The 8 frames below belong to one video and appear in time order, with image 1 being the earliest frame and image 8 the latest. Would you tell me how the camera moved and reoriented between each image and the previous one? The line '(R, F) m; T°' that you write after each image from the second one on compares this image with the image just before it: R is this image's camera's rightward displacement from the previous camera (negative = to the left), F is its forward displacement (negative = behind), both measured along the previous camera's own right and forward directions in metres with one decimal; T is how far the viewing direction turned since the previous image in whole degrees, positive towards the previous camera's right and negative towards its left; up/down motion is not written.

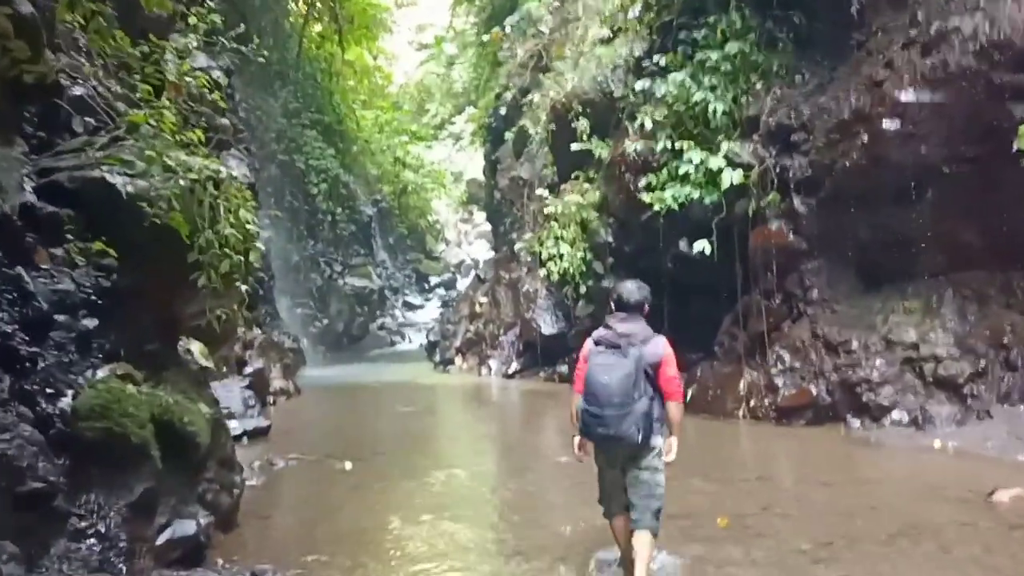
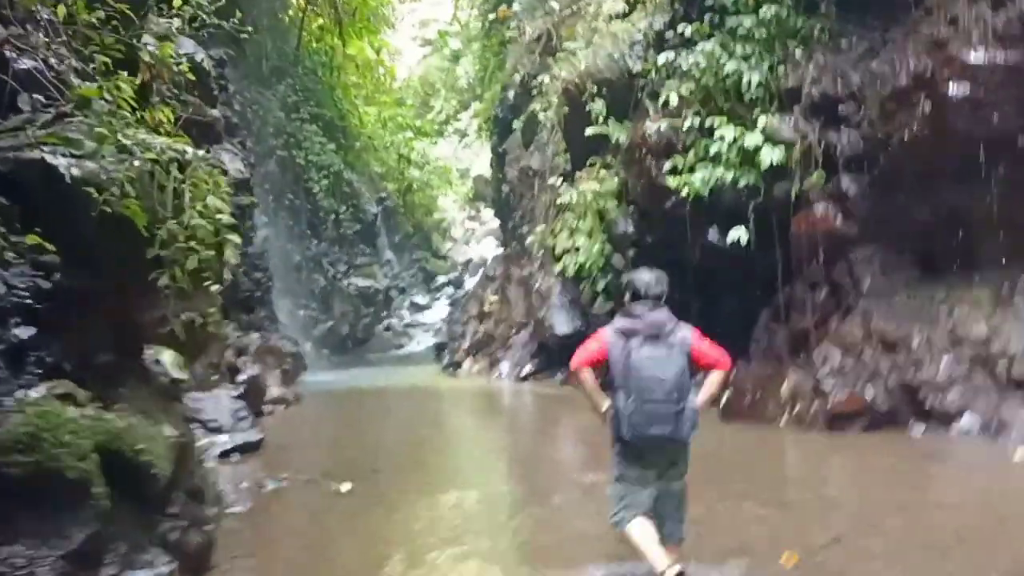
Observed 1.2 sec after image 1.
(-0.1, +1.0) m; 0°
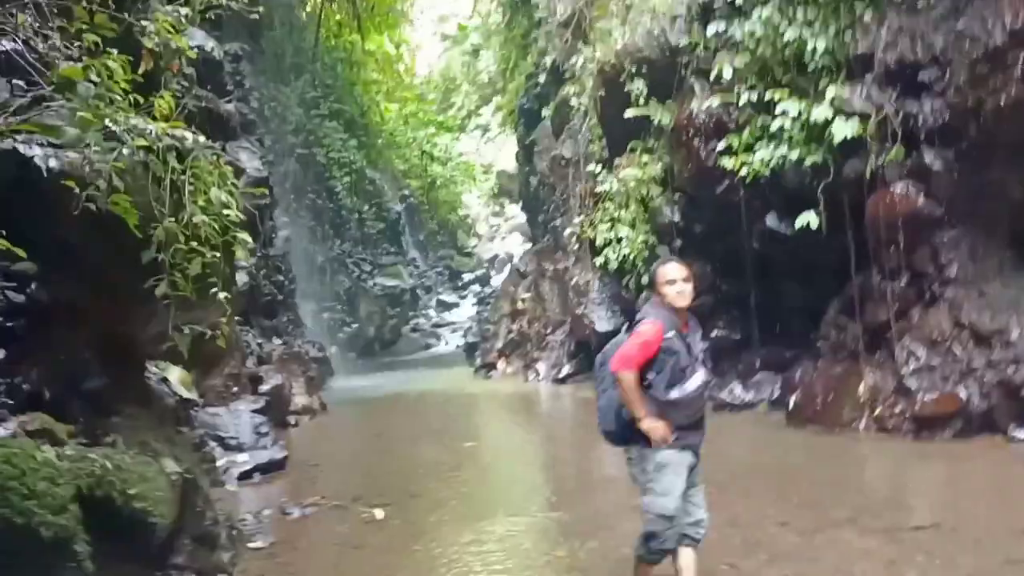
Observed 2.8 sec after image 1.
(-0.1, +0.8) m; -1°
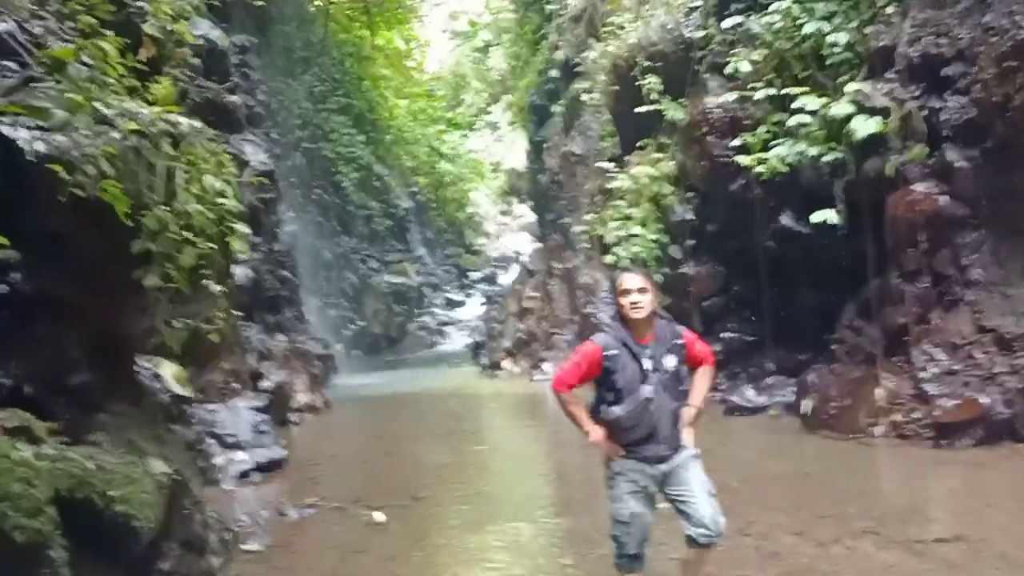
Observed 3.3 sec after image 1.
(0.0, +0.2) m; 0°
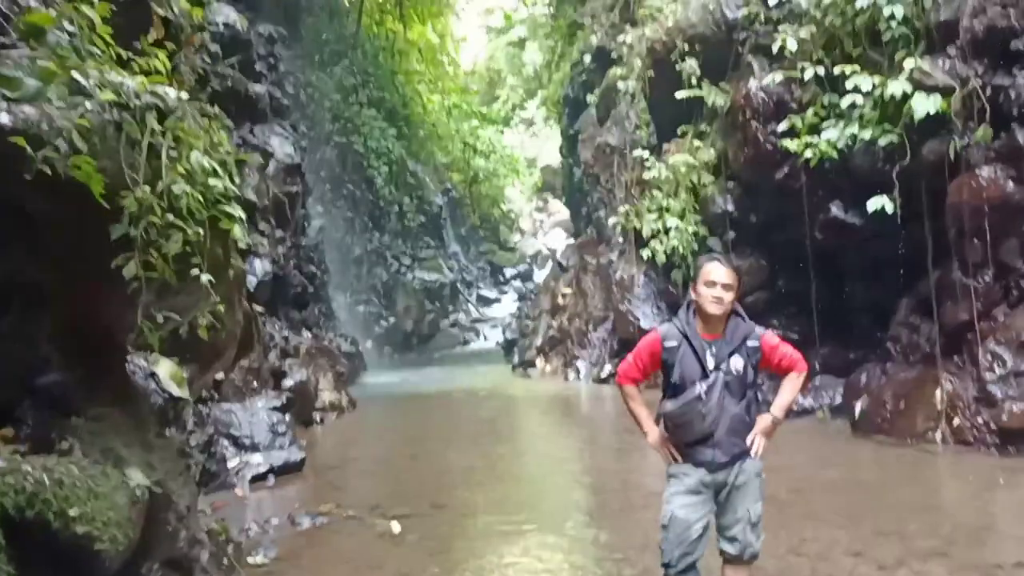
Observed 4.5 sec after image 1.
(0.0, +0.5) m; -2°
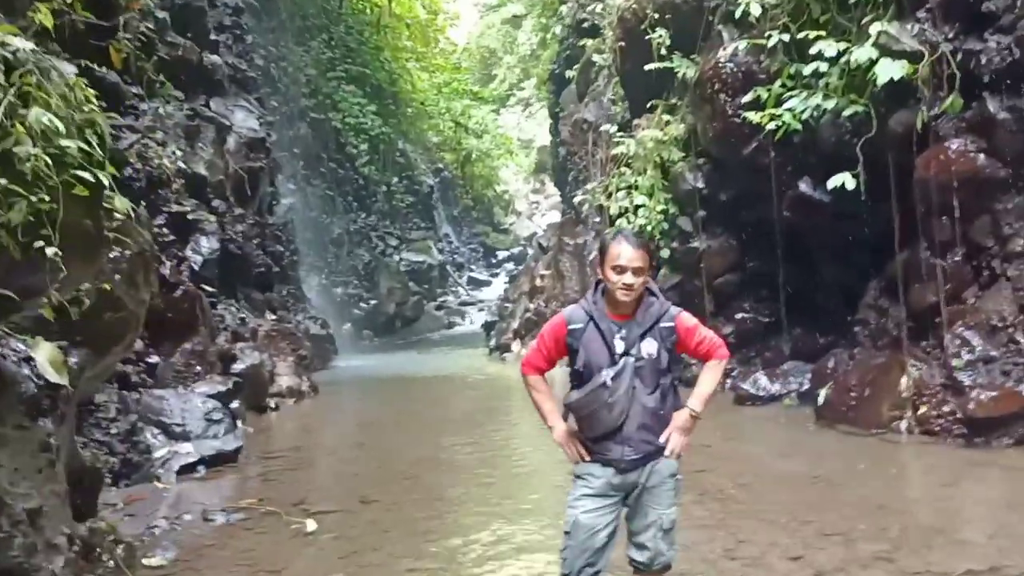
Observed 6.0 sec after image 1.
(+0.4, +0.4) m; 0°
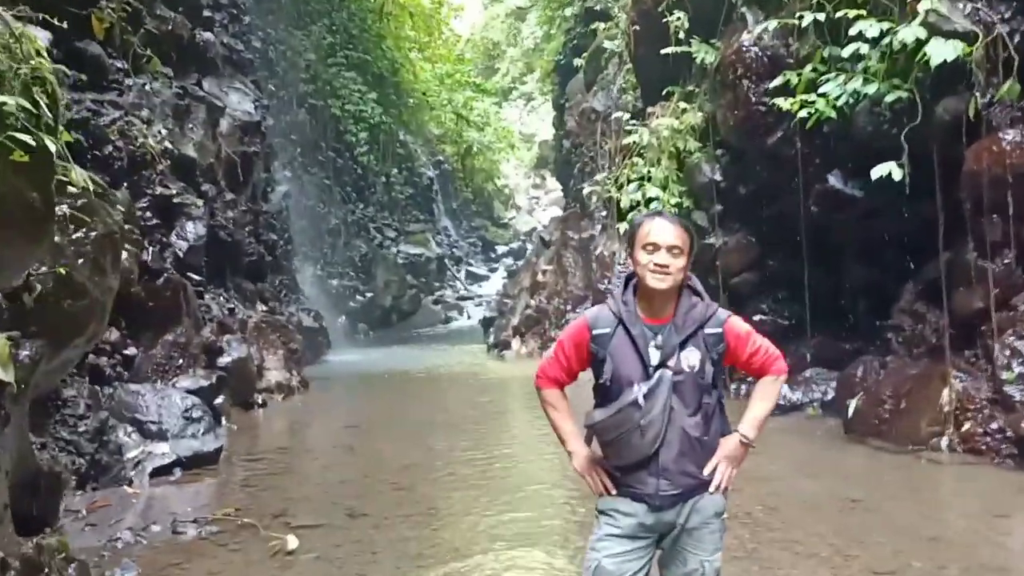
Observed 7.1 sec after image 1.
(-0.1, +0.6) m; 0°
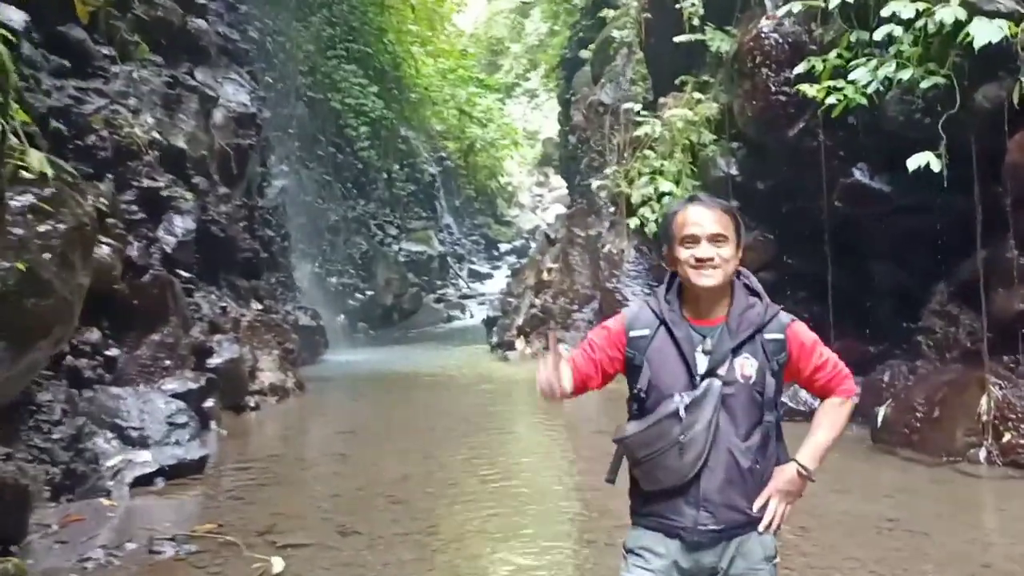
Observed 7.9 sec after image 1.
(0.0, +0.4) m; 0°
